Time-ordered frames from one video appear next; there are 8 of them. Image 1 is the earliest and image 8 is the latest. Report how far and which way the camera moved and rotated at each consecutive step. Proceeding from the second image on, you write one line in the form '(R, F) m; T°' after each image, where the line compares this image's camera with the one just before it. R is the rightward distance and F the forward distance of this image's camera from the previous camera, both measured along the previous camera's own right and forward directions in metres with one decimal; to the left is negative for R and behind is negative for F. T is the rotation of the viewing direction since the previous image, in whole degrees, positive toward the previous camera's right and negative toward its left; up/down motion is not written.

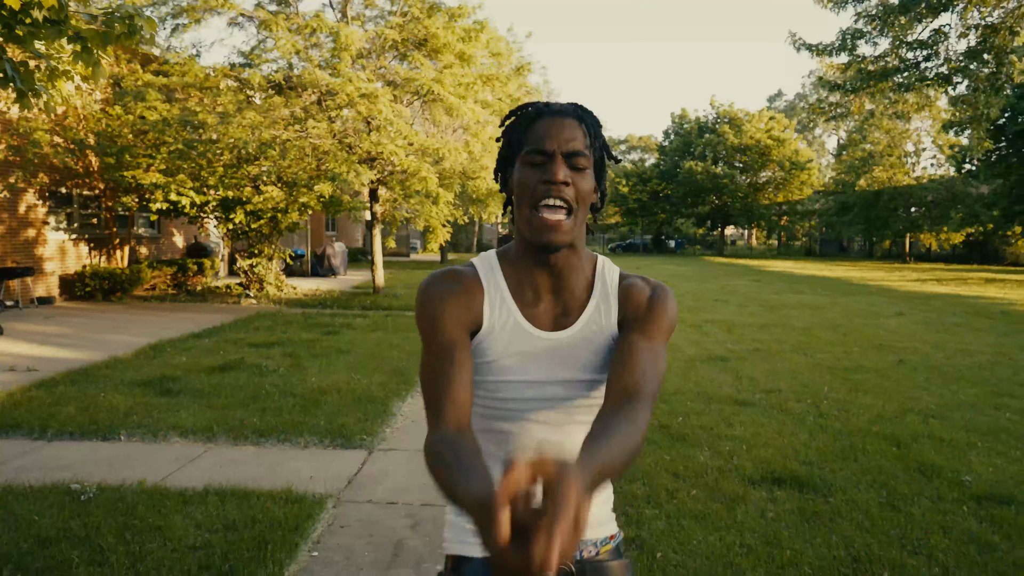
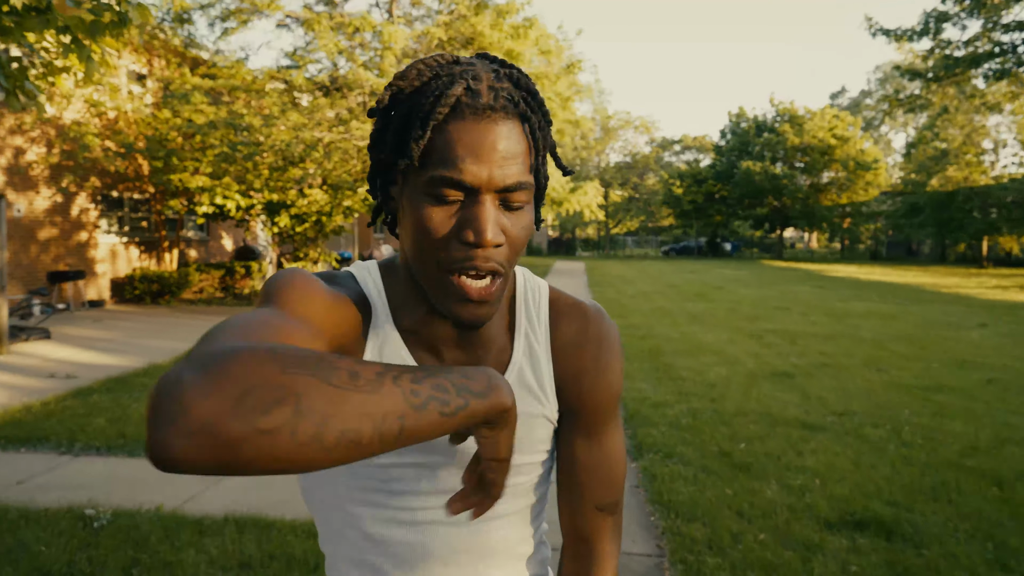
(0.0, +0.4) m; -4°
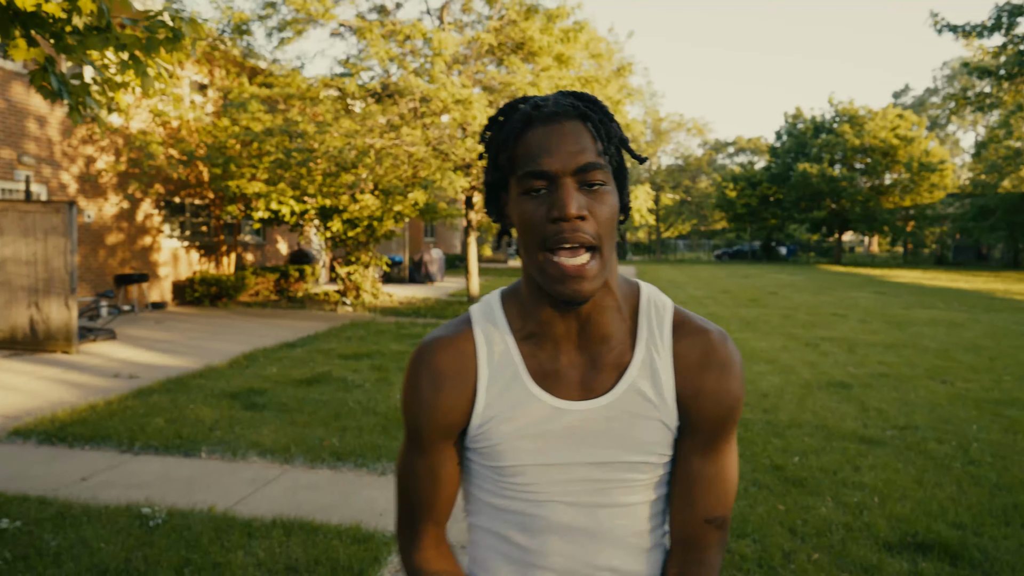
(0.0, 0.0) m; -4°
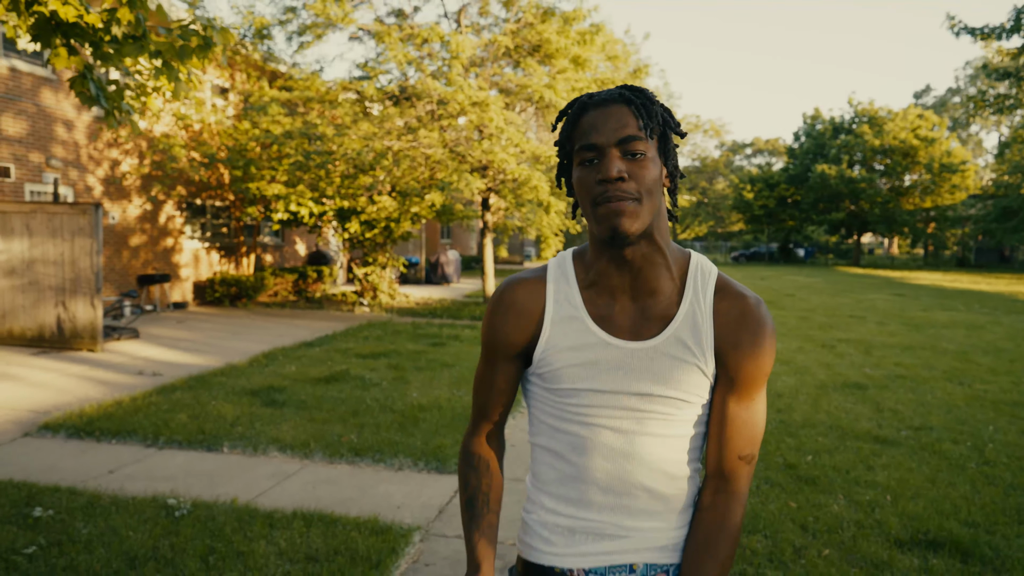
(0.0, -0.1) m; -1°
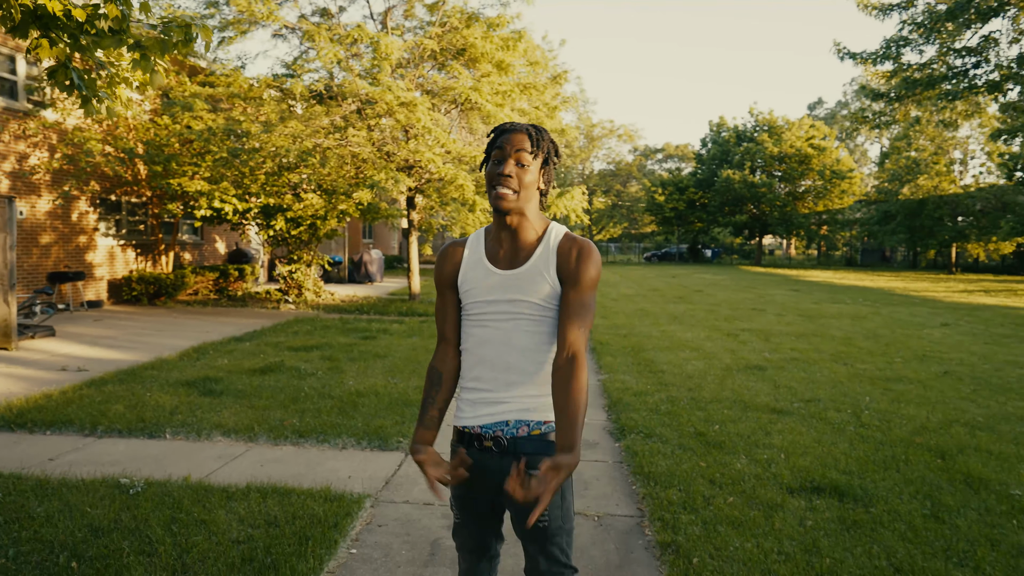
(-0.2, -0.4) m; +7°
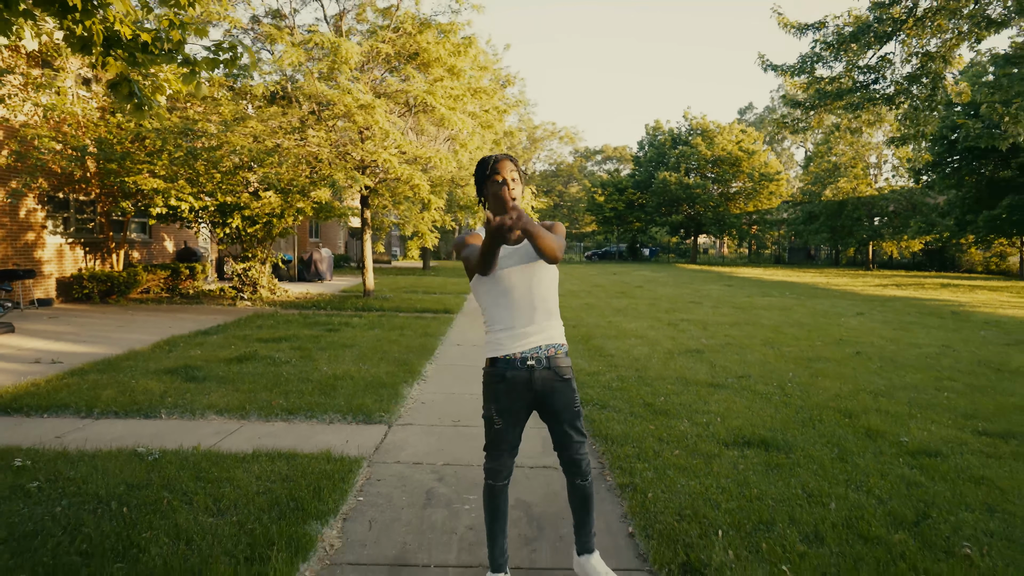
(-0.3, -0.6) m; +5°
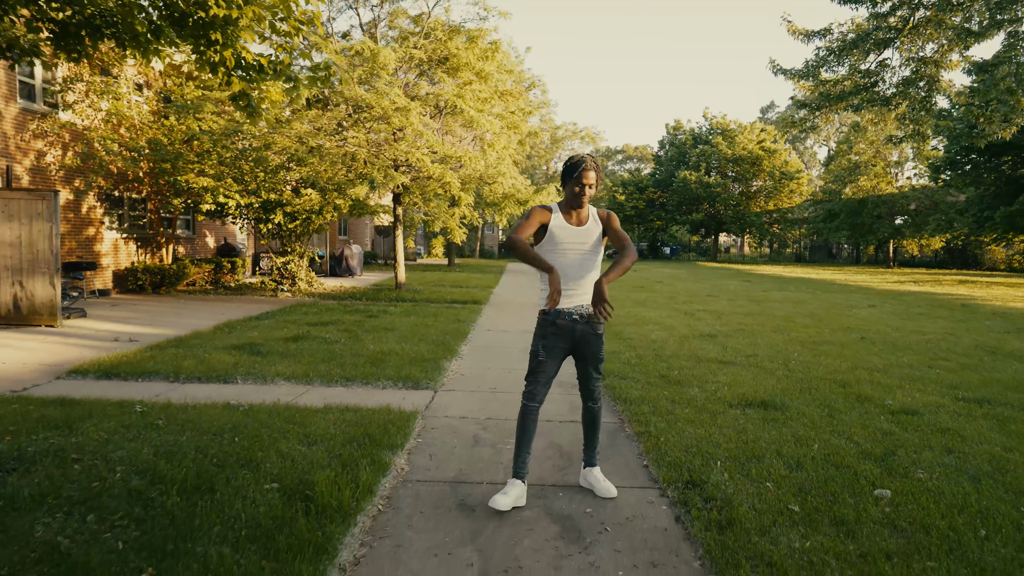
(-0.1, -0.8) m; -2°
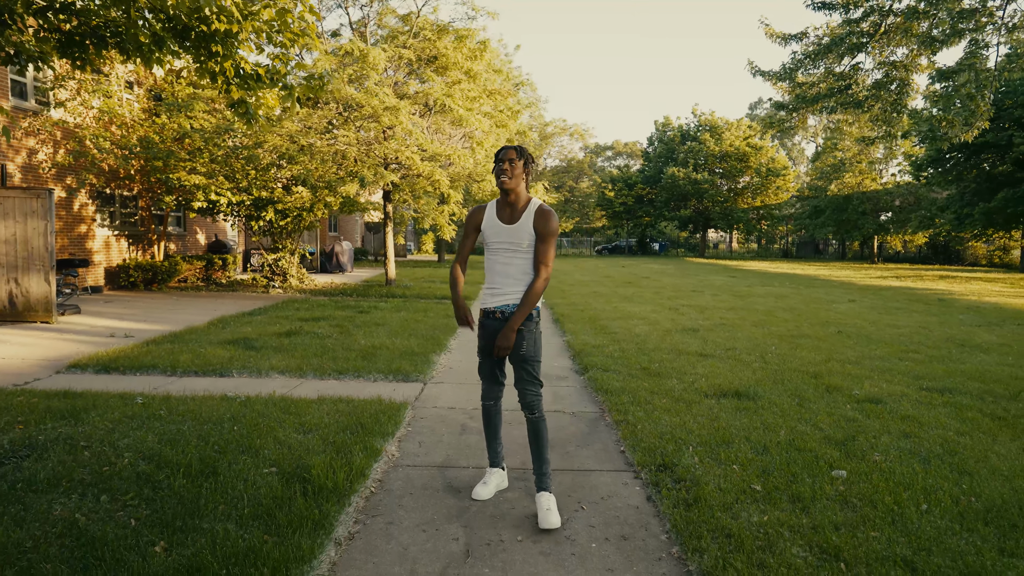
(0.0, -0.3) m; +1°
